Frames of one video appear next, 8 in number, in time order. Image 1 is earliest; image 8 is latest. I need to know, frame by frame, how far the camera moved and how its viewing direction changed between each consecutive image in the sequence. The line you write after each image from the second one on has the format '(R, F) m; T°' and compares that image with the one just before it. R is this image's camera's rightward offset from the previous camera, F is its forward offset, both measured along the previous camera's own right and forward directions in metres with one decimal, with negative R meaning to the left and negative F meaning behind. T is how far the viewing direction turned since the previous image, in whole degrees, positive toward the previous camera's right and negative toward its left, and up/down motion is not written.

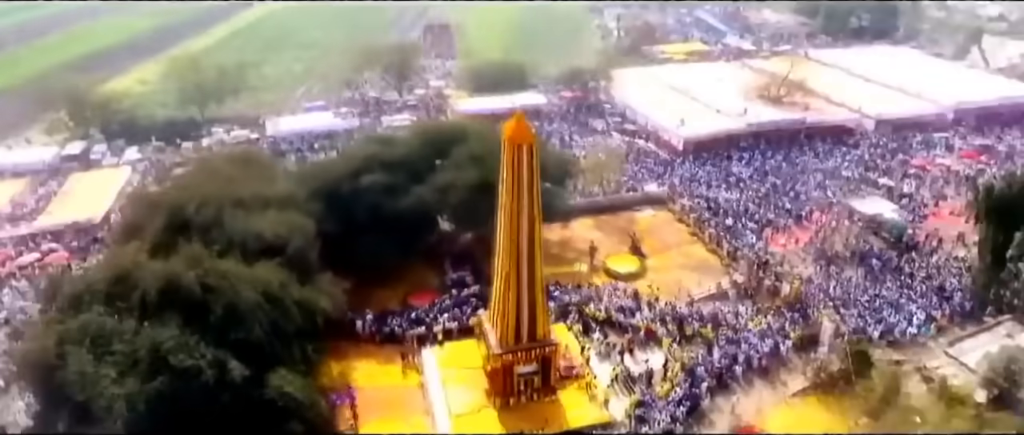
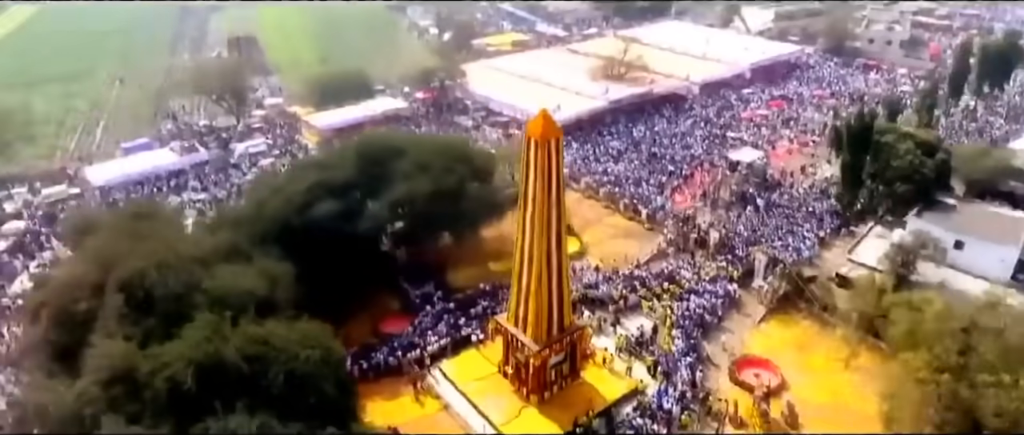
(-4.9, +0.8) m; +19°
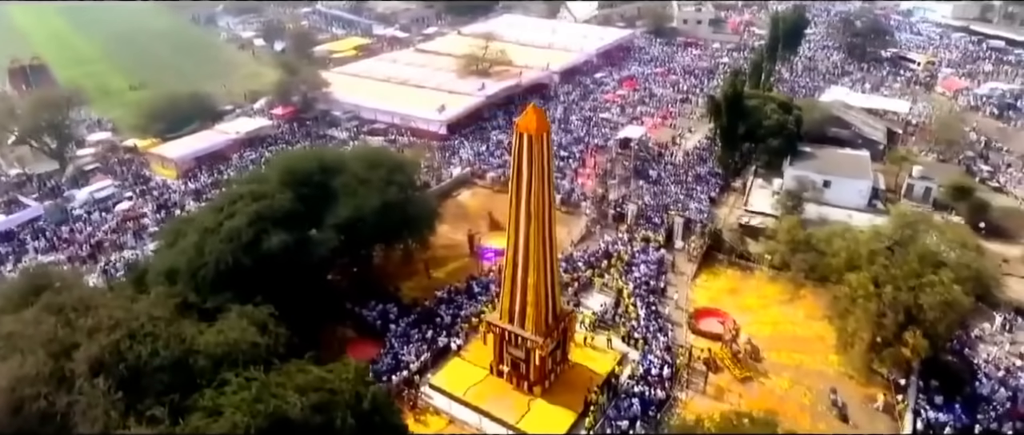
(-3.7, +0.4) m; +16°
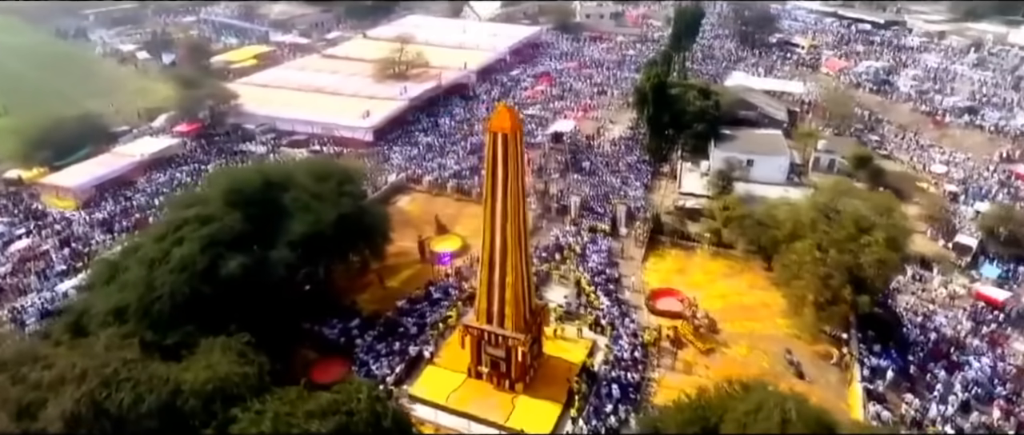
(-1.6, +0.1) m; +9°
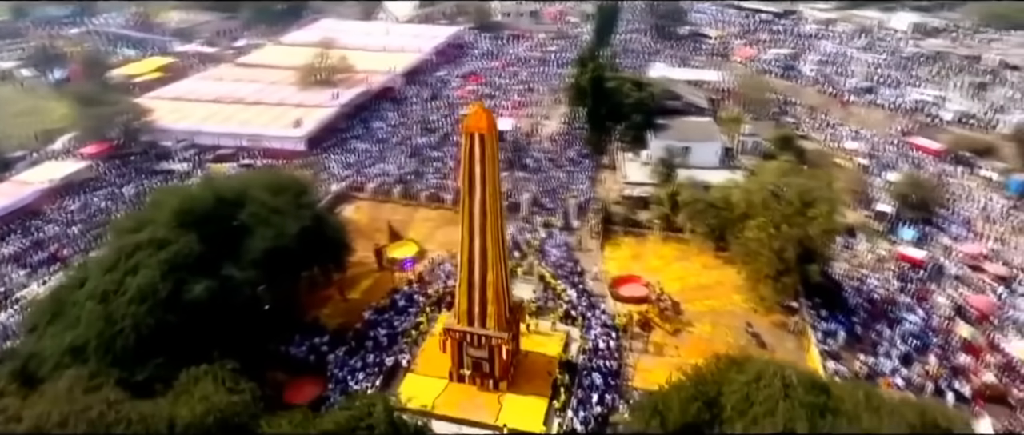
(-1.4, 0.0) m; +8°
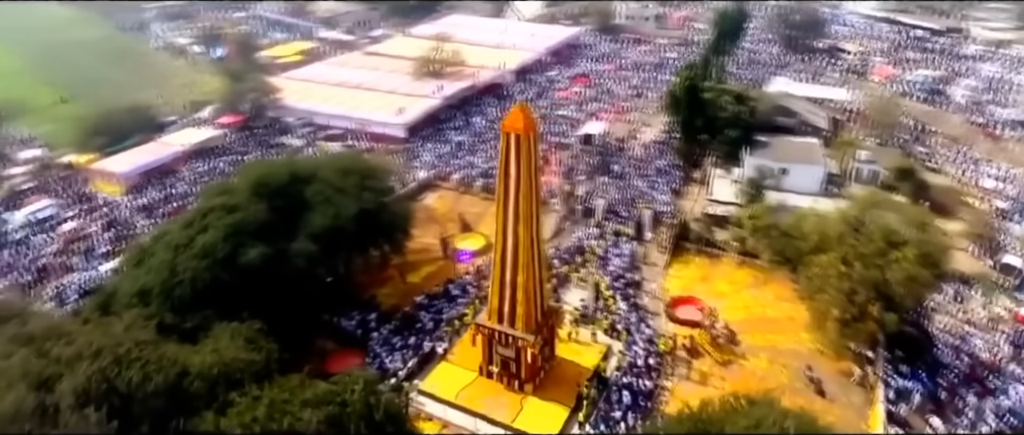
(+2.0, +0.3) m; -12°
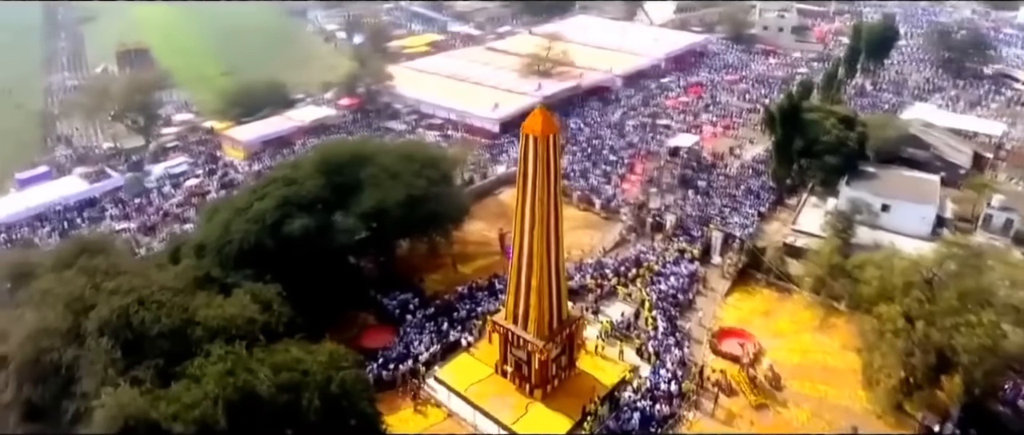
(+2.6, +0.4) m; -12°
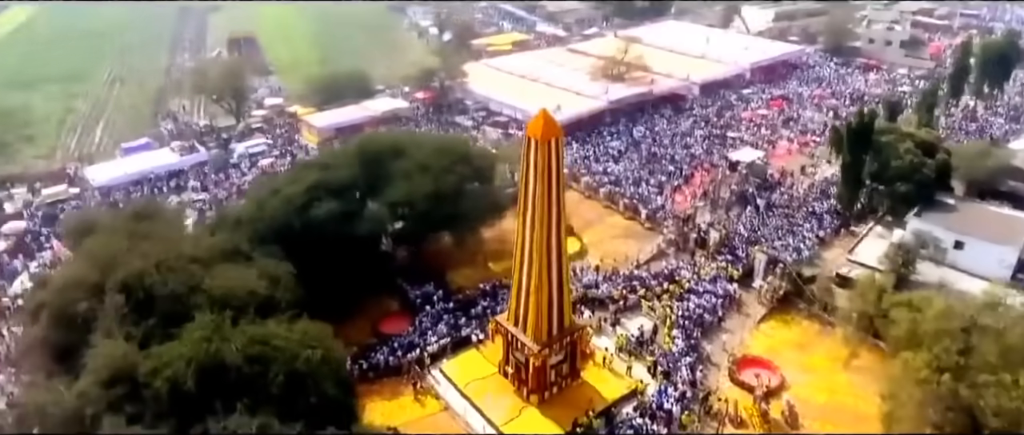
(+2.1, +0.2) m; -9°
